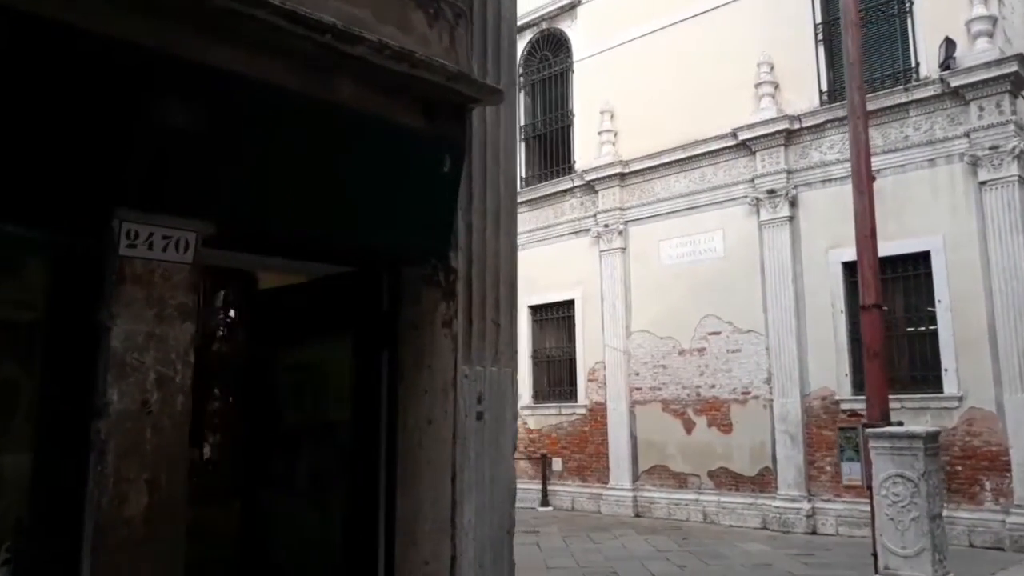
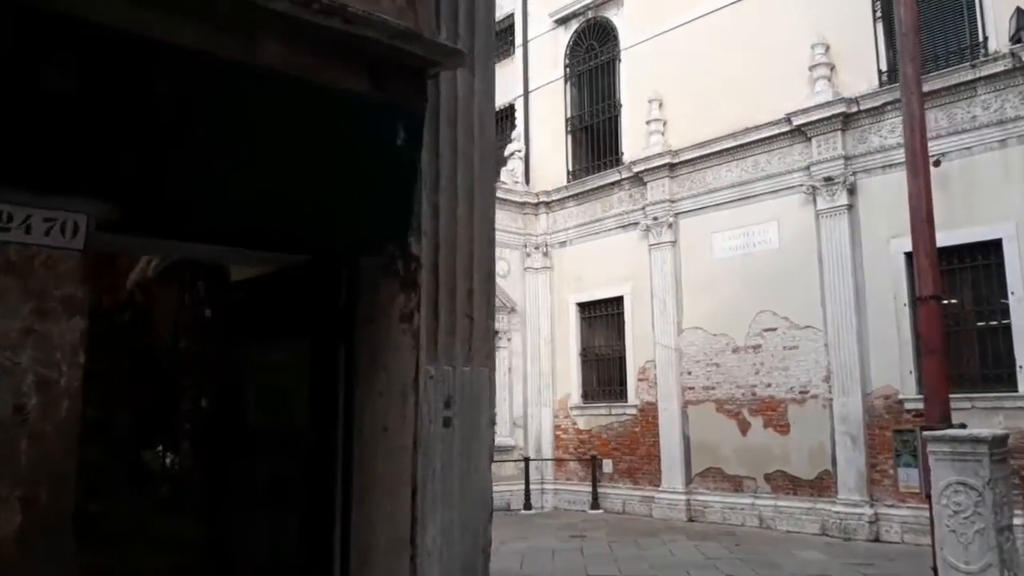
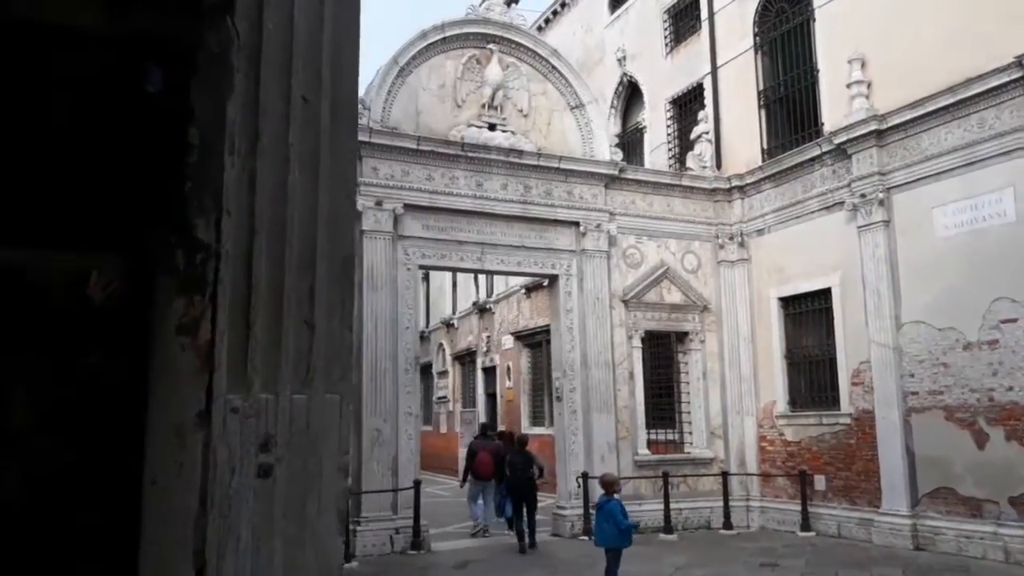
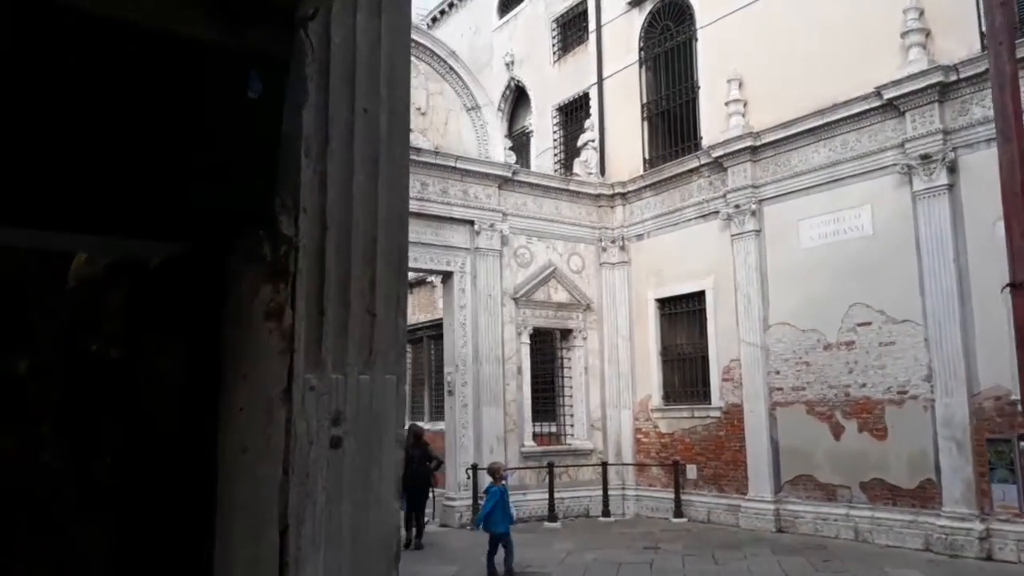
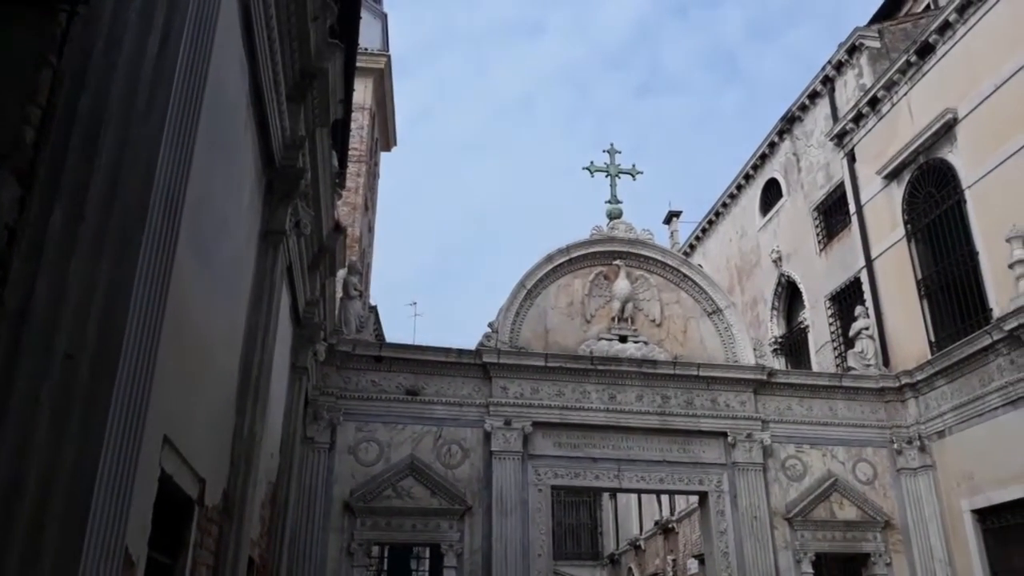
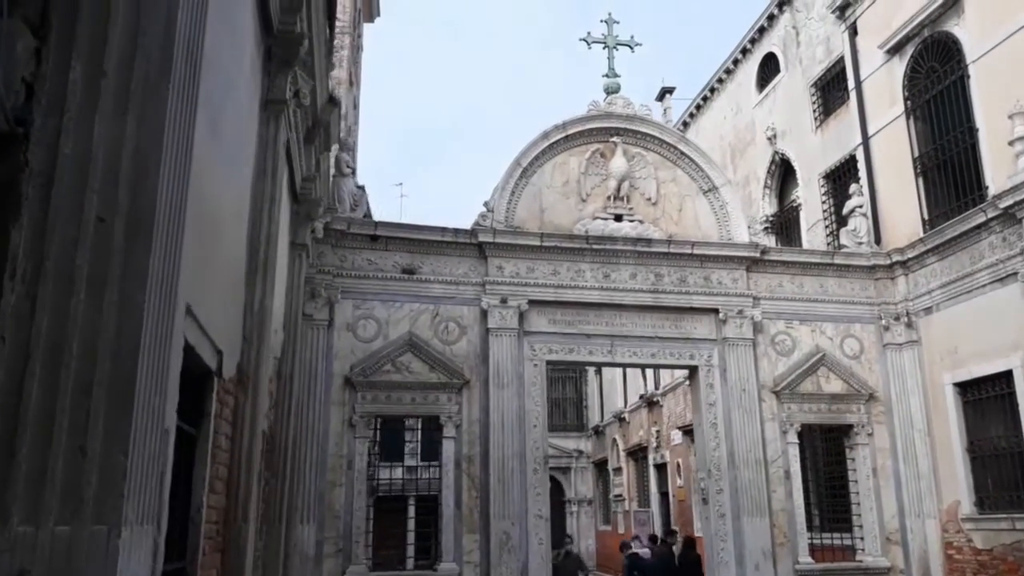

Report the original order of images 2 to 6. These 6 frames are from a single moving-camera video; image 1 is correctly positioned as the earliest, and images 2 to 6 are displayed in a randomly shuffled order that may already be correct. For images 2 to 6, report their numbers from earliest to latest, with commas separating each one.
2, 4, 3, 6, 5
